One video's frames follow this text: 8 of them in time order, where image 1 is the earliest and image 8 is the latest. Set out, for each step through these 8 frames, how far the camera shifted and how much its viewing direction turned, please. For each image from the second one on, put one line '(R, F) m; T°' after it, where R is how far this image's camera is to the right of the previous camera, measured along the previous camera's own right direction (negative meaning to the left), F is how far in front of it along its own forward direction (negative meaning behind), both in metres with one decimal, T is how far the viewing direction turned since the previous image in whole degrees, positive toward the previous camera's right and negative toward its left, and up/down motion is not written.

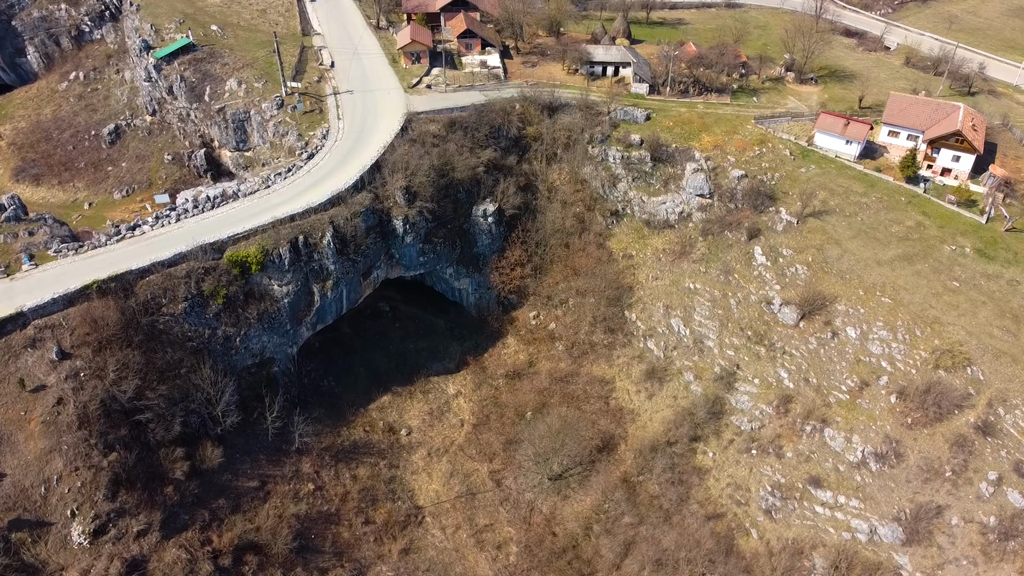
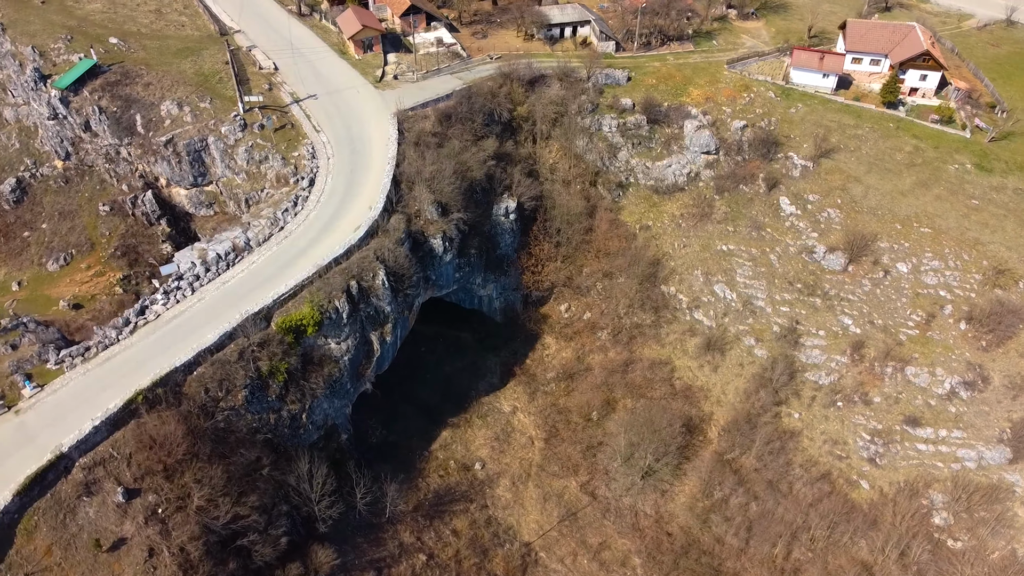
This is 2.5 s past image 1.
(-8.2, +3.7) m; +13°
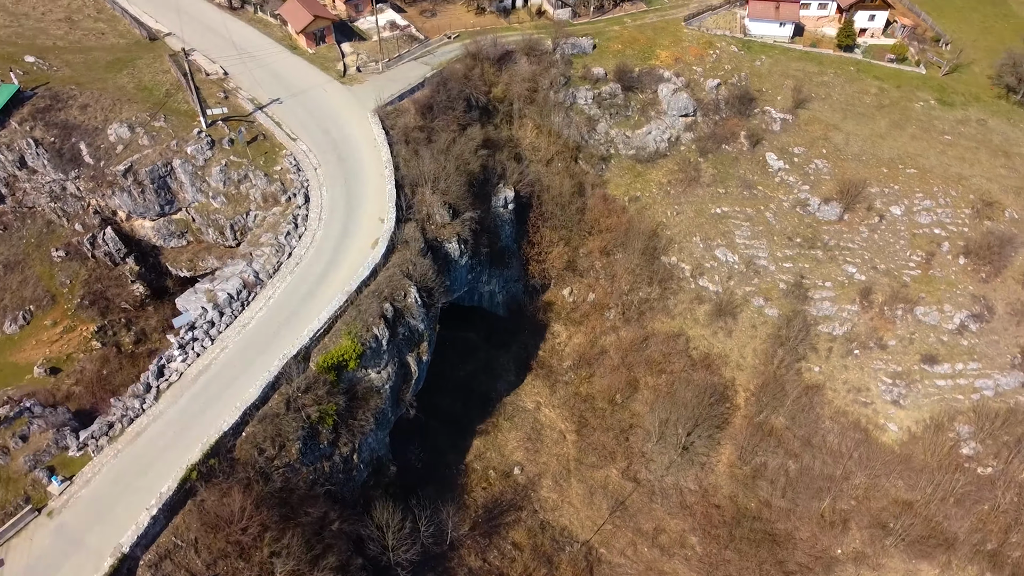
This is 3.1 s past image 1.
(-4.4, +1.7) m; +8°
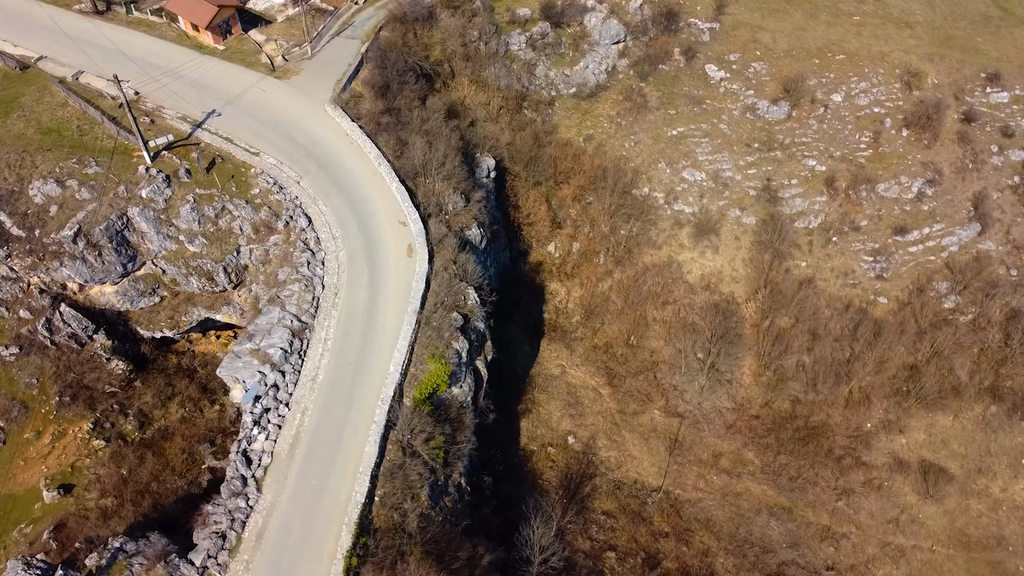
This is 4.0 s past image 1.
(-6.2, +2.2) m; +12°
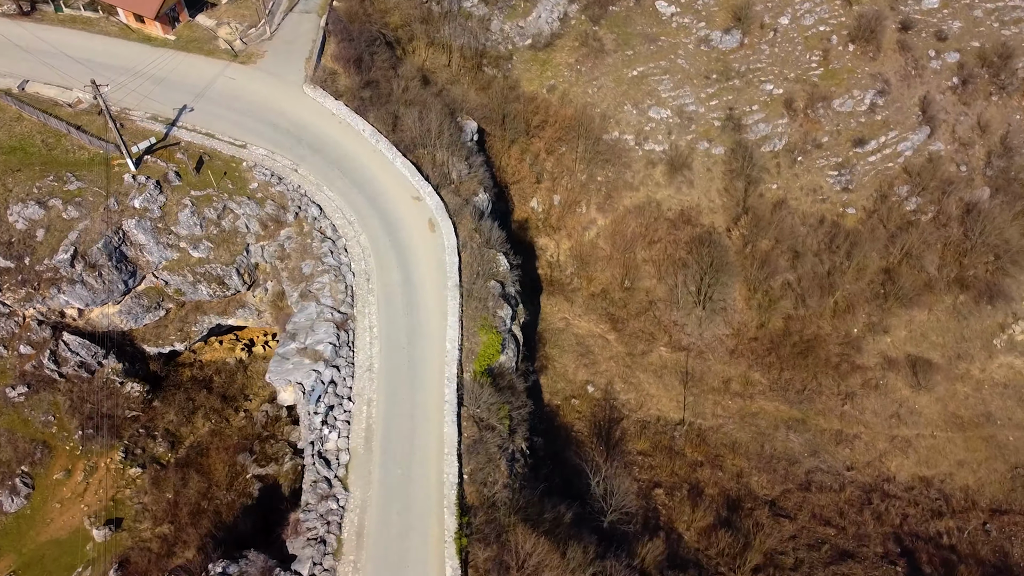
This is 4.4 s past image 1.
(-3.3, +0.3) m; +6°
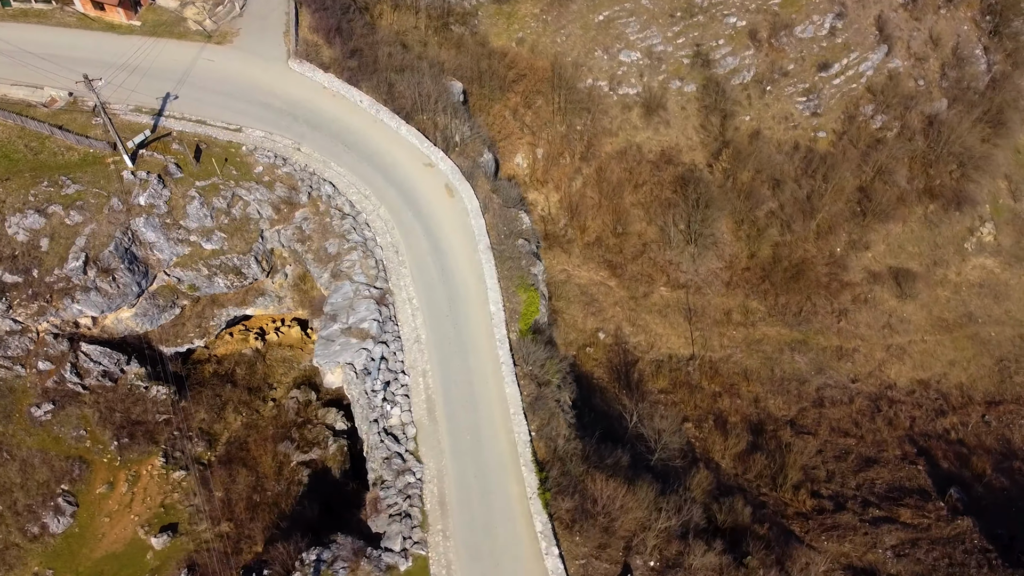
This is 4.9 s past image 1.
(-2.5, +0.1) m; +5°
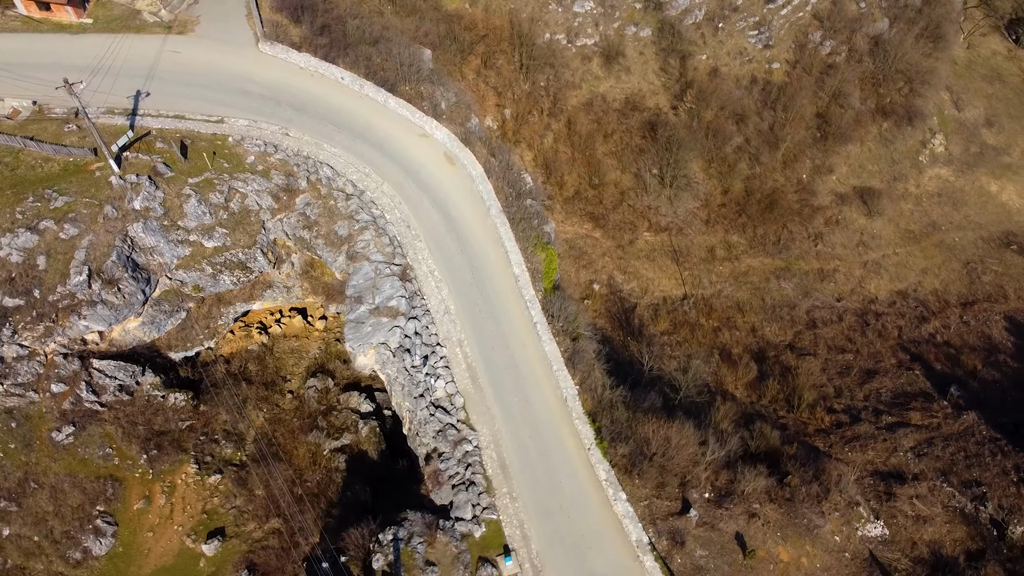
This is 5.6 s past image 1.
(-2.1, 0.0) m; +5°
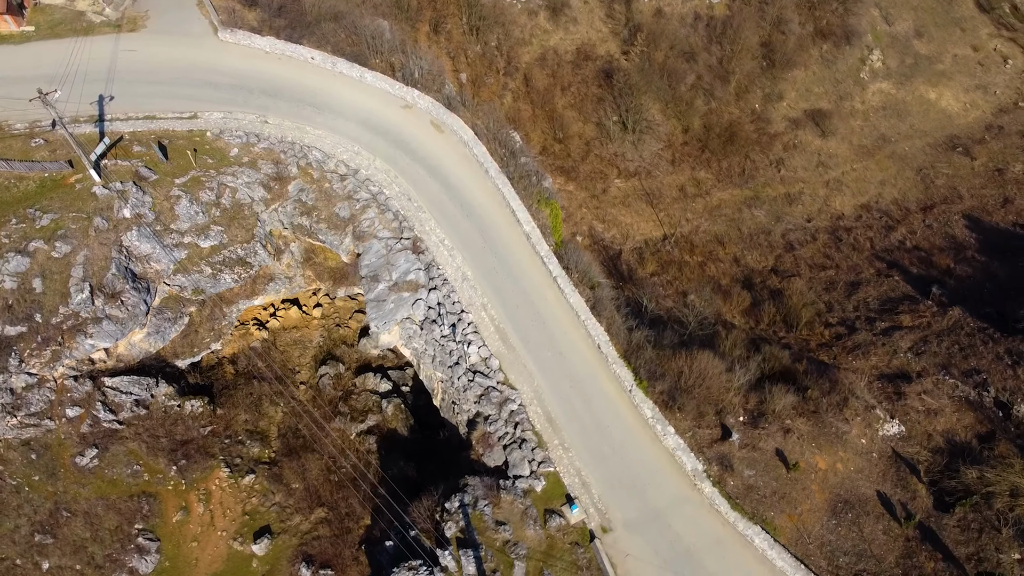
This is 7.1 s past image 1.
(-1.9, 0.0) m; +5°
